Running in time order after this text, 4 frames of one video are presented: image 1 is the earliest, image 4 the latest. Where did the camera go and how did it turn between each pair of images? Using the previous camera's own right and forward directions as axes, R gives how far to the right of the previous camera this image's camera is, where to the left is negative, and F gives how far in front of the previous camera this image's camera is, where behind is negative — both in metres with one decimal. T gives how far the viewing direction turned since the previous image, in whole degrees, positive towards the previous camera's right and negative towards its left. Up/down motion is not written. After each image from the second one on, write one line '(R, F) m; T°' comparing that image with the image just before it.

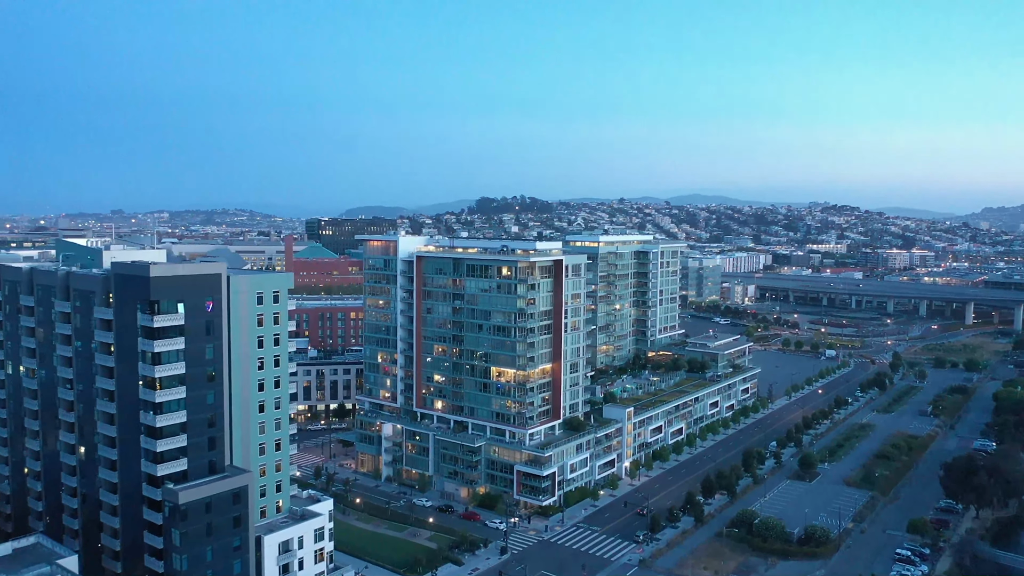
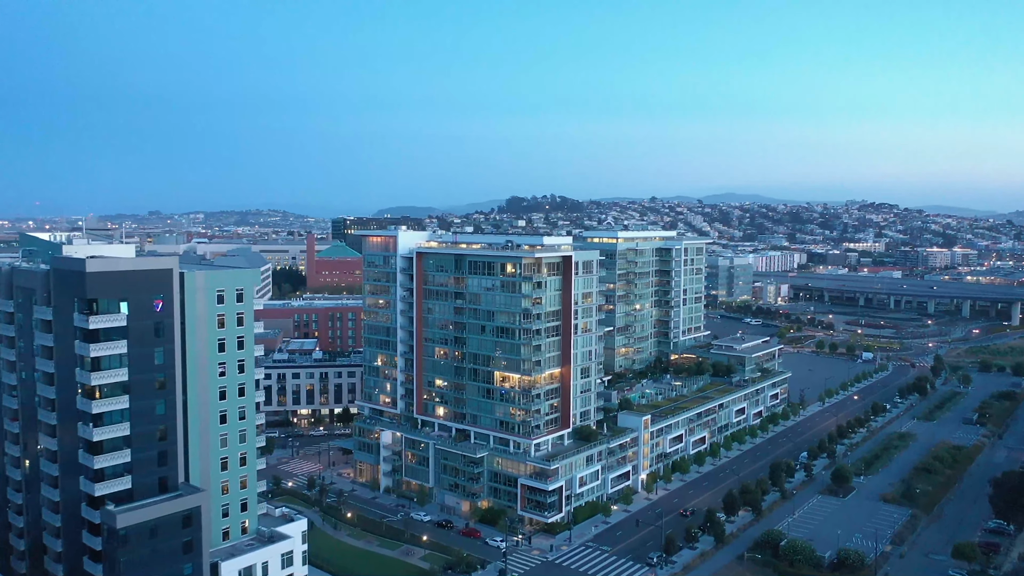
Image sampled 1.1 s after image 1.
(+2.6, +5.5) m; -2°
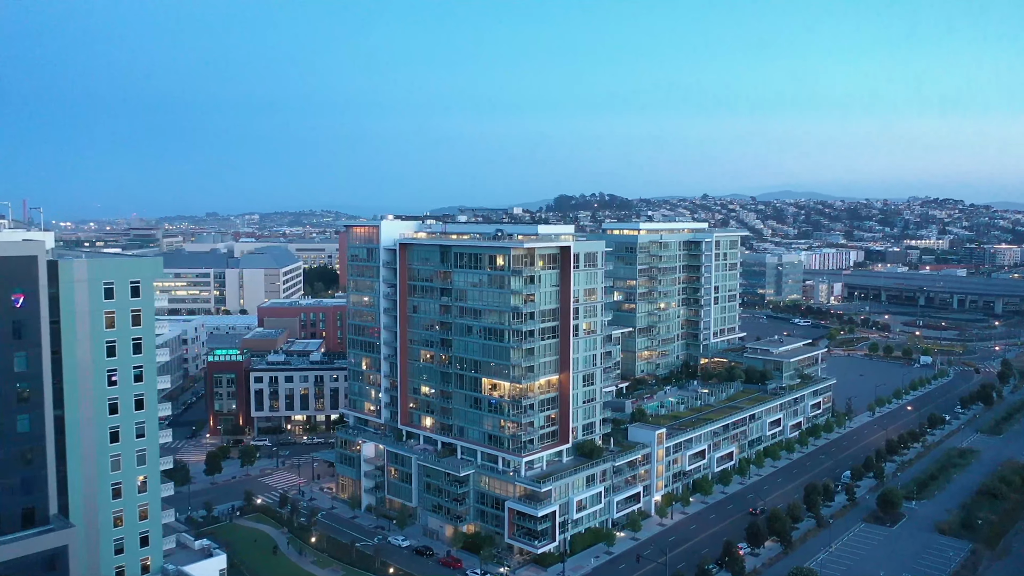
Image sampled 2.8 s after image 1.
(+5.2, +8.7) m; -4°
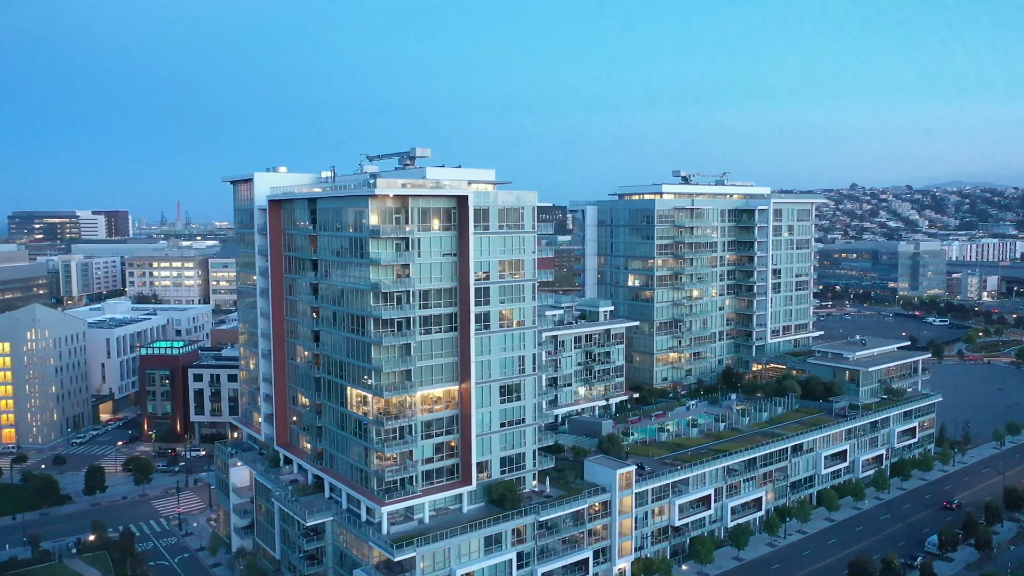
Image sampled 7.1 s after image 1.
(+15.4, +21.2) m; -10°
